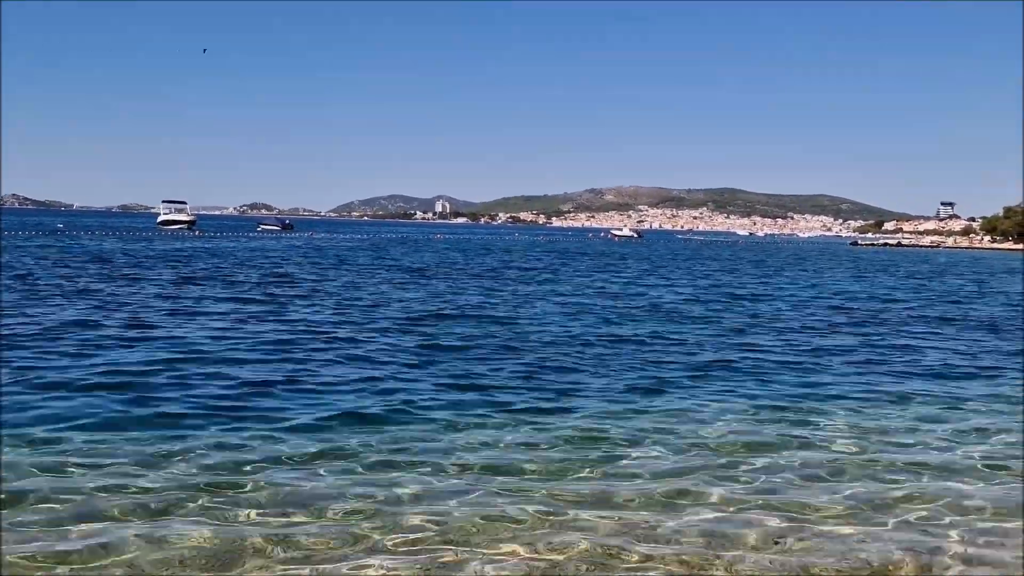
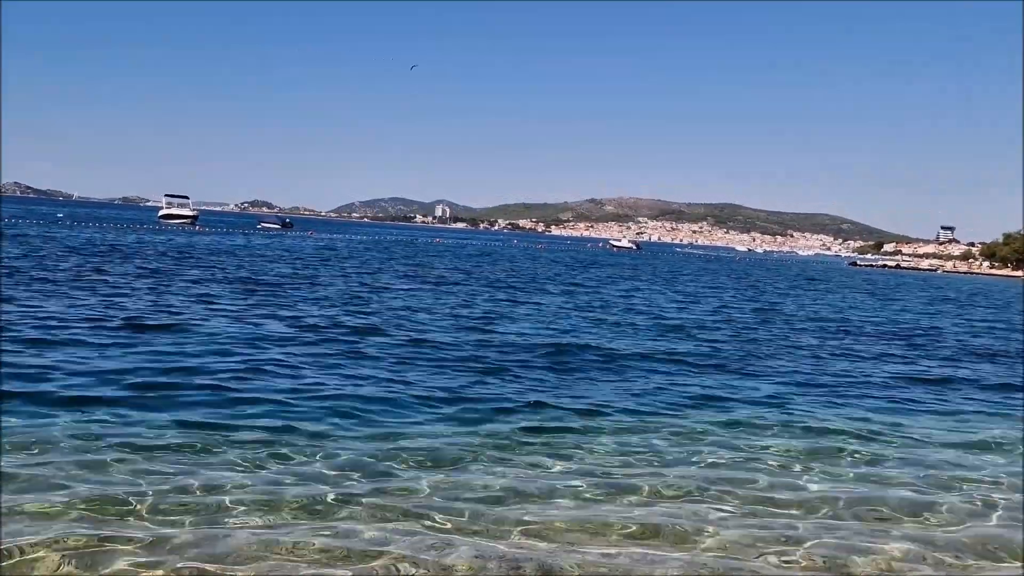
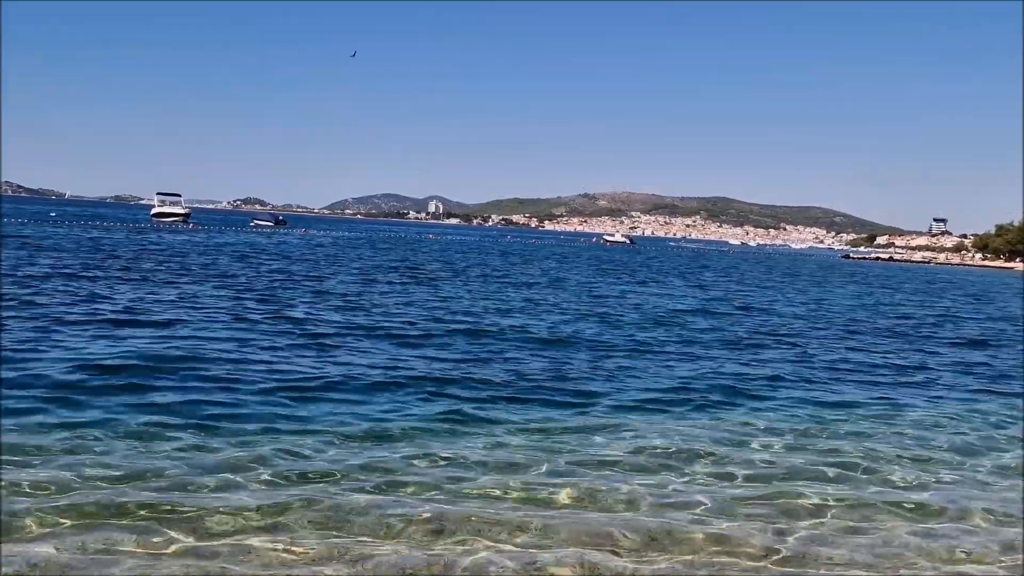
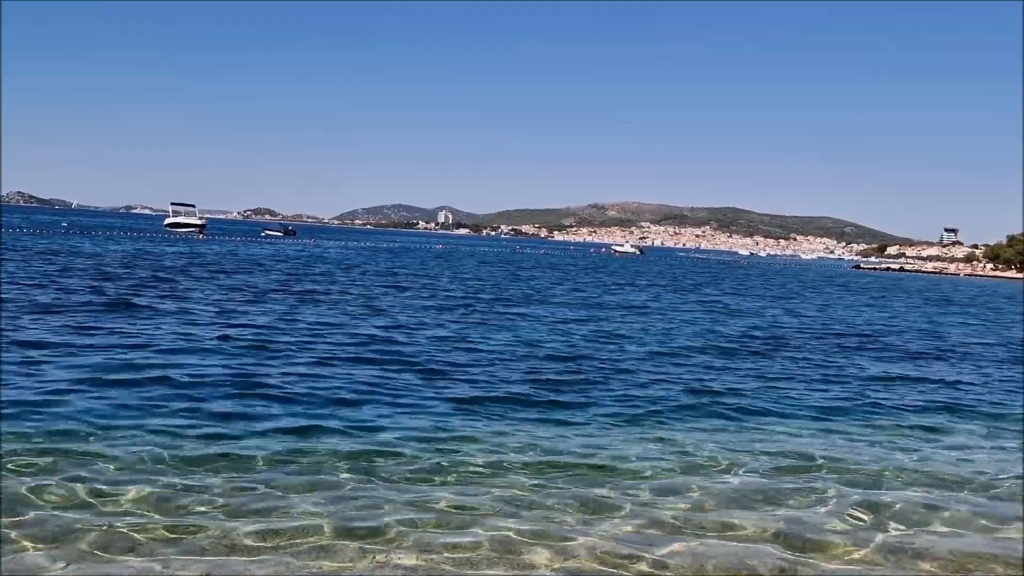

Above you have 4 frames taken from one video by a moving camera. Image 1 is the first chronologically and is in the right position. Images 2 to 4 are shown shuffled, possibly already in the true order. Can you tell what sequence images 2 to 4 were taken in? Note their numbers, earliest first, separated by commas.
3, 2, 4
